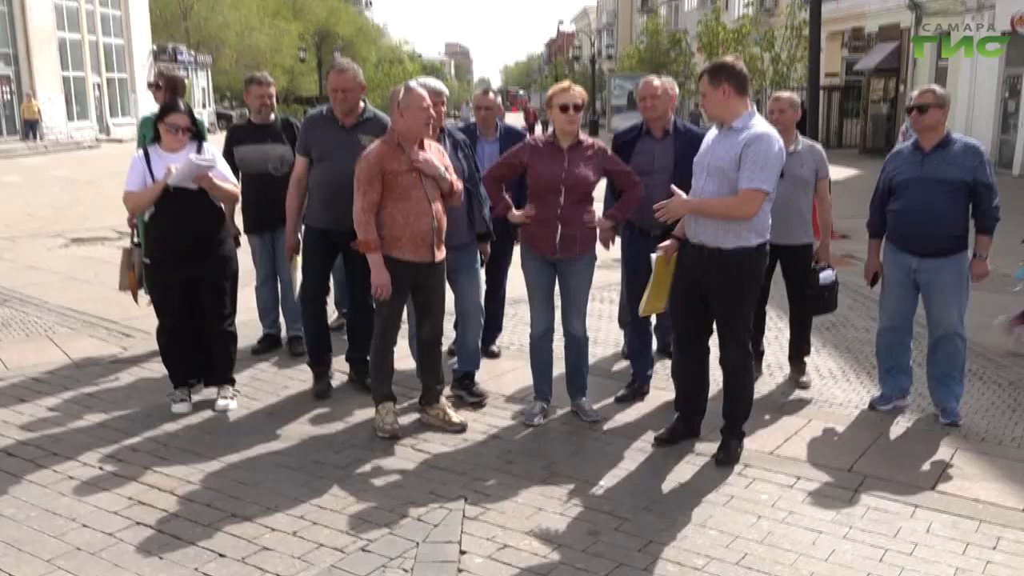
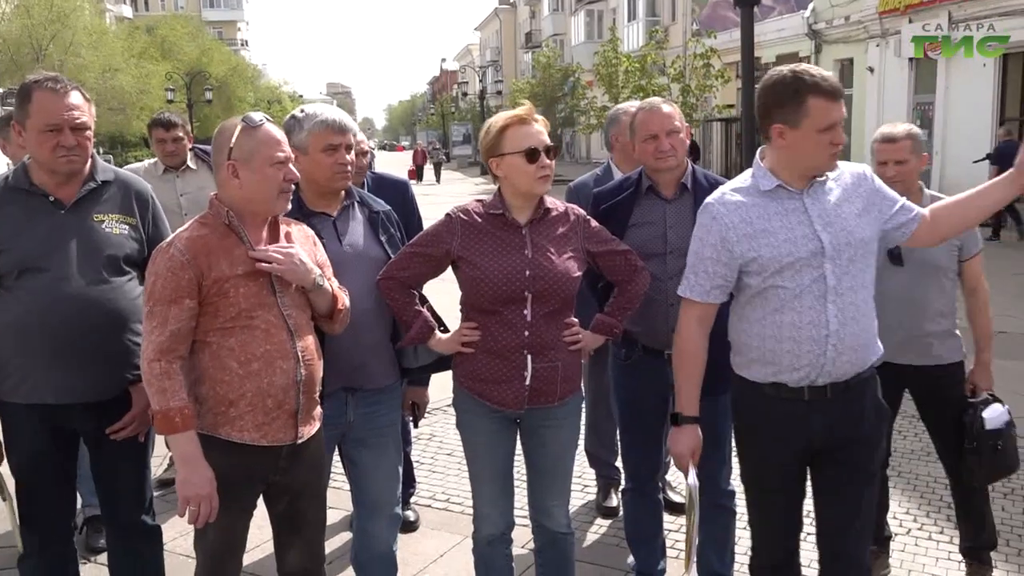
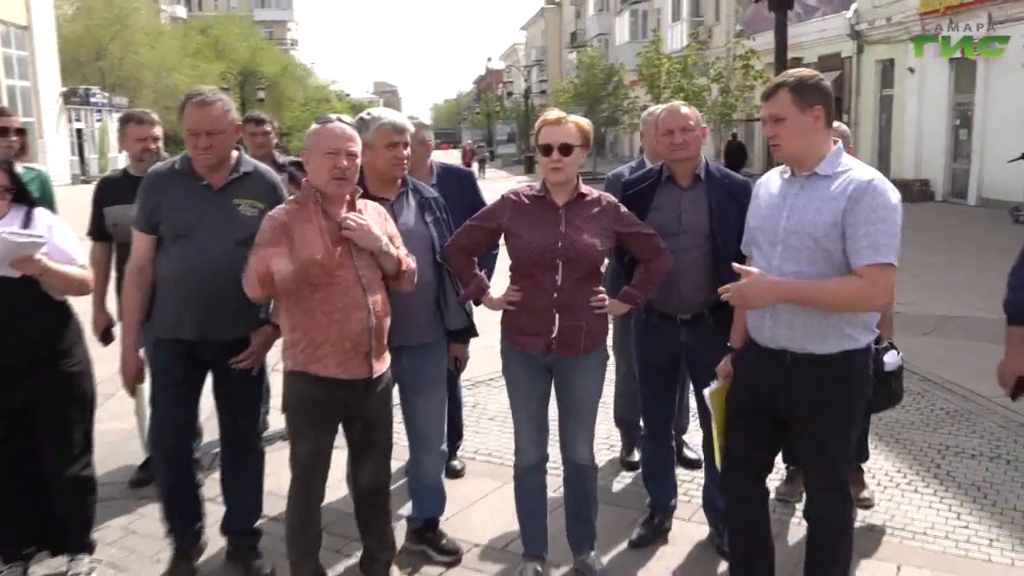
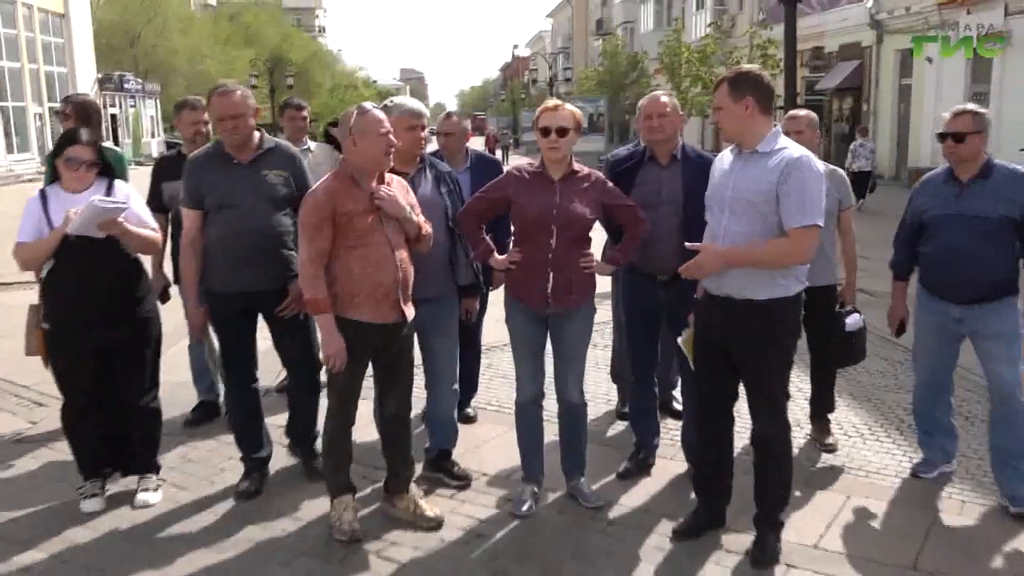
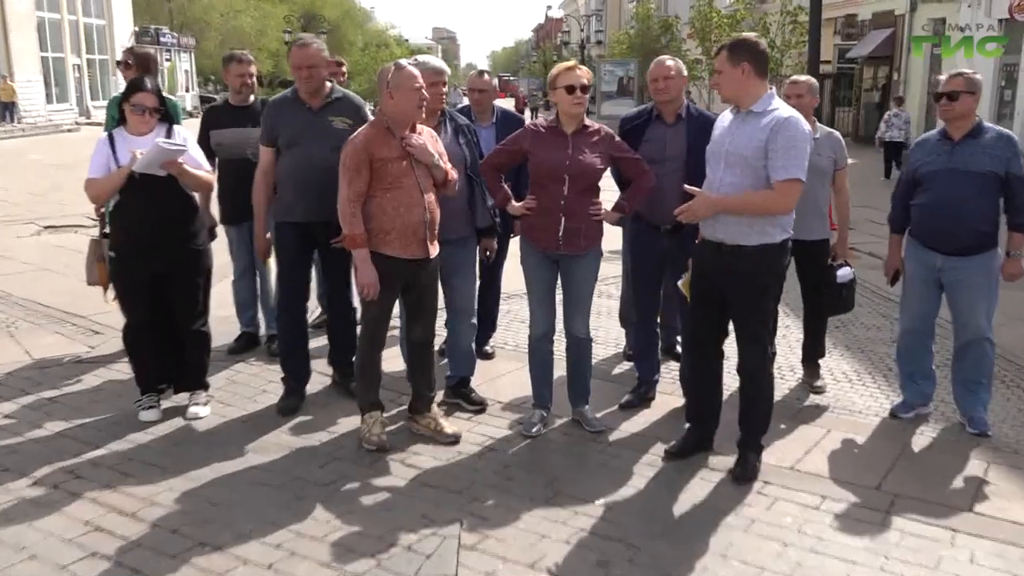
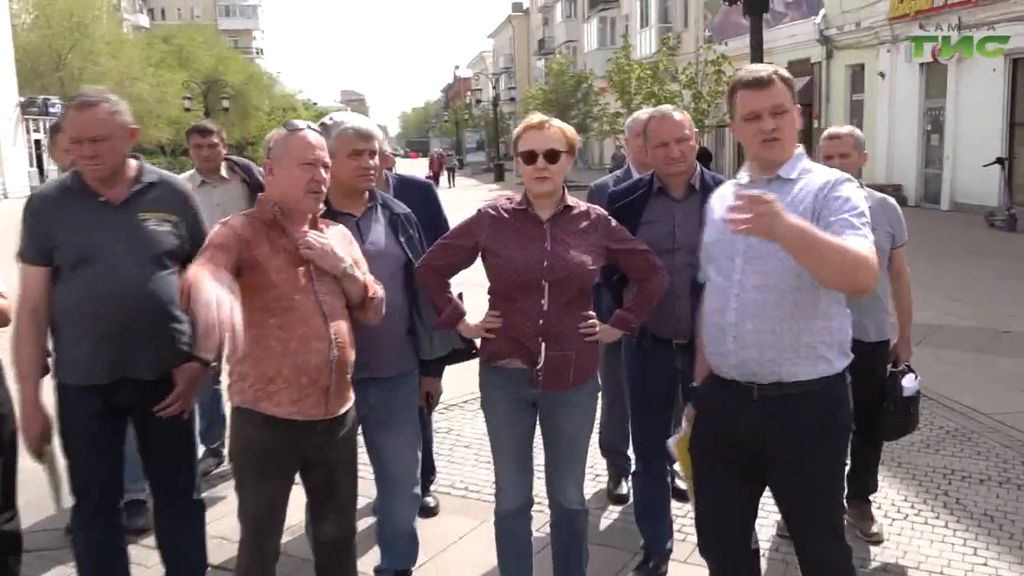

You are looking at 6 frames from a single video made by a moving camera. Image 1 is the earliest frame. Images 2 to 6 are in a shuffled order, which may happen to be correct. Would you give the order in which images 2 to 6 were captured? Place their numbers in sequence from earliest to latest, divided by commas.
5, 4, 3, 6, 2
